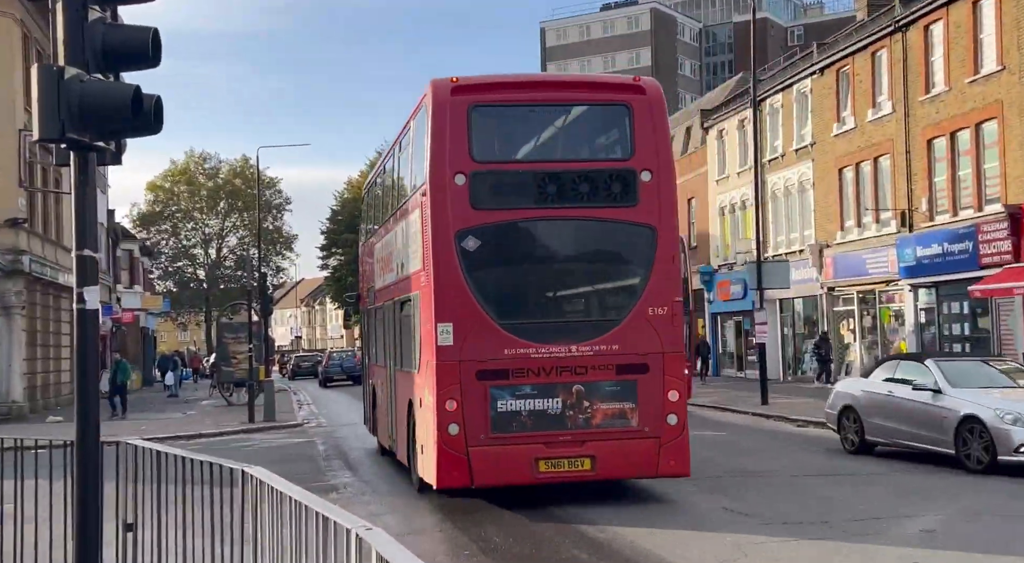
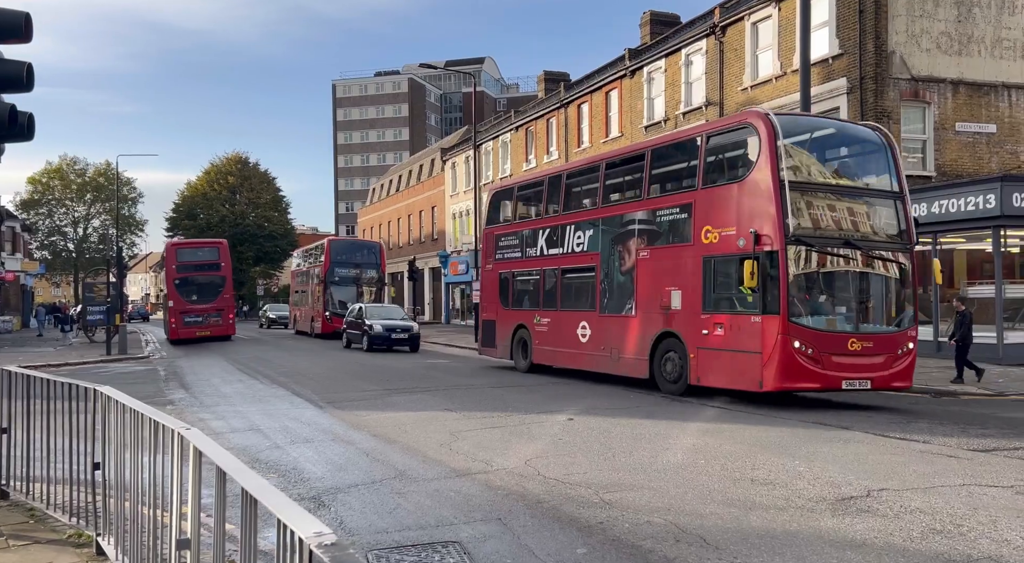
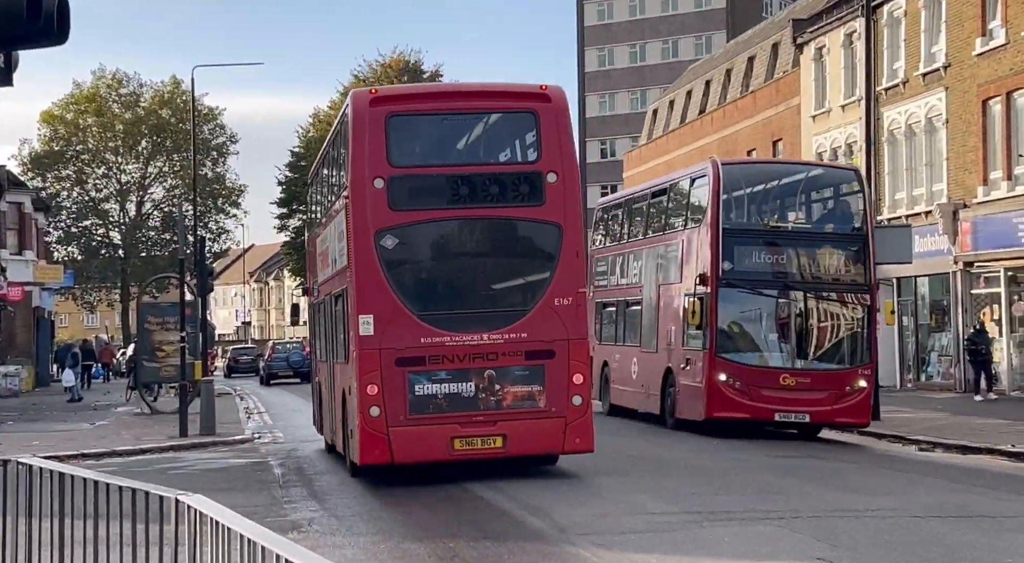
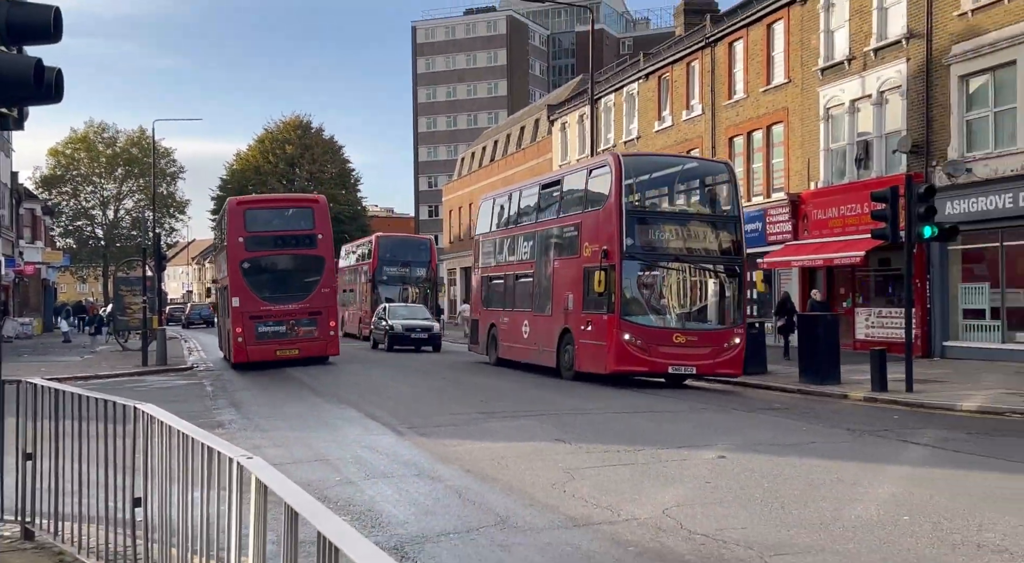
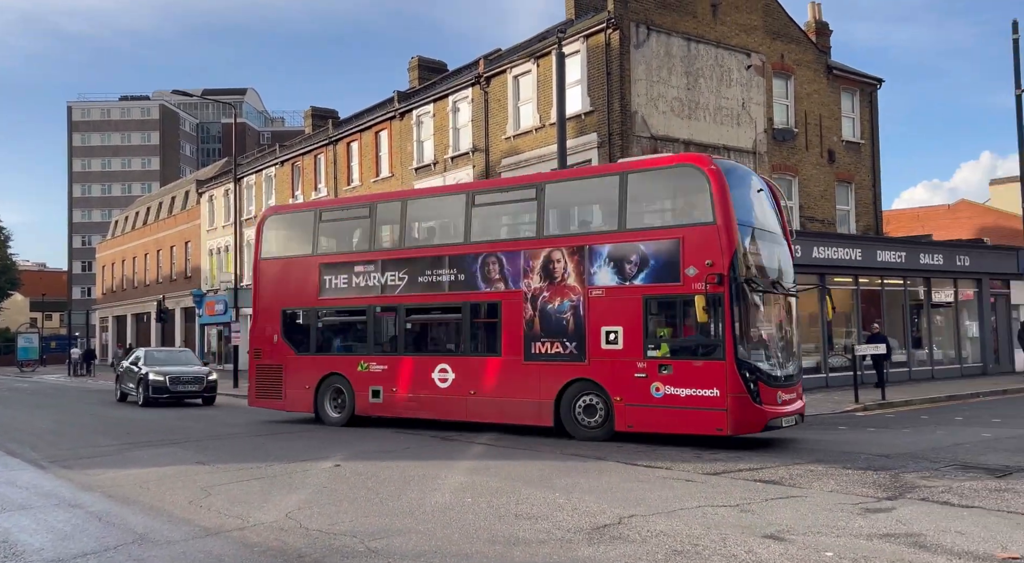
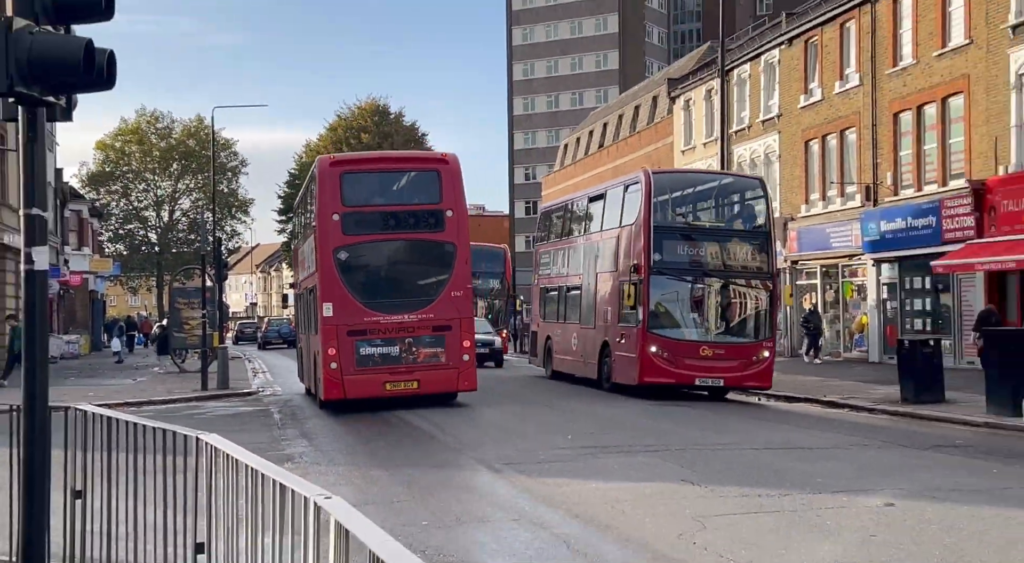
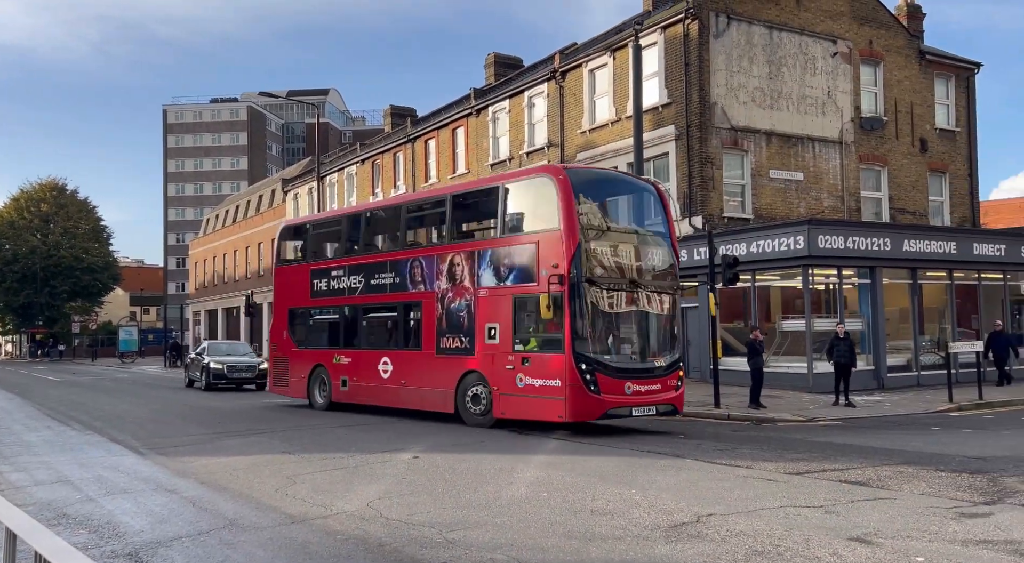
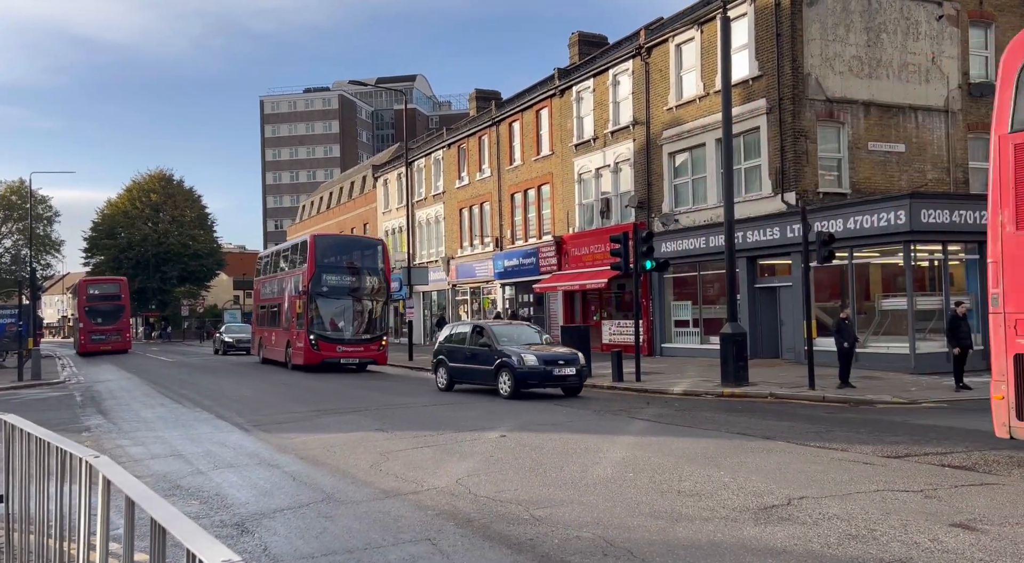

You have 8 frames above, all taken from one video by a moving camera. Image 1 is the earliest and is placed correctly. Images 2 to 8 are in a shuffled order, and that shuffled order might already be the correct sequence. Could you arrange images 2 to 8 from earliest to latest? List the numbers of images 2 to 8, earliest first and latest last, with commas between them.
3, 6, 4, 2, 8, 7, 5
